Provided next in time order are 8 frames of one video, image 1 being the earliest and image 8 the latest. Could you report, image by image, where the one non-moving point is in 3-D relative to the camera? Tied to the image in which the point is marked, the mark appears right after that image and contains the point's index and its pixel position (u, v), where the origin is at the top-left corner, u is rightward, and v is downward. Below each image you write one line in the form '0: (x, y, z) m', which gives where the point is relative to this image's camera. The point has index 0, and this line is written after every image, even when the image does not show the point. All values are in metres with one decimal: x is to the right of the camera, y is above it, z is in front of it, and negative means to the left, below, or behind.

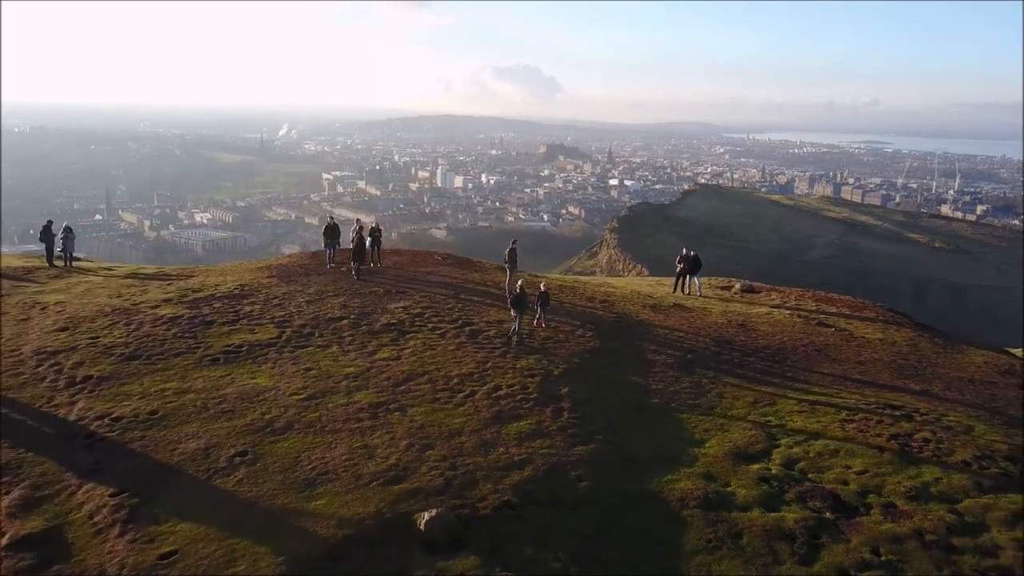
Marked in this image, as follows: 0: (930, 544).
0: (+3.5, -2.3, +5.9) m
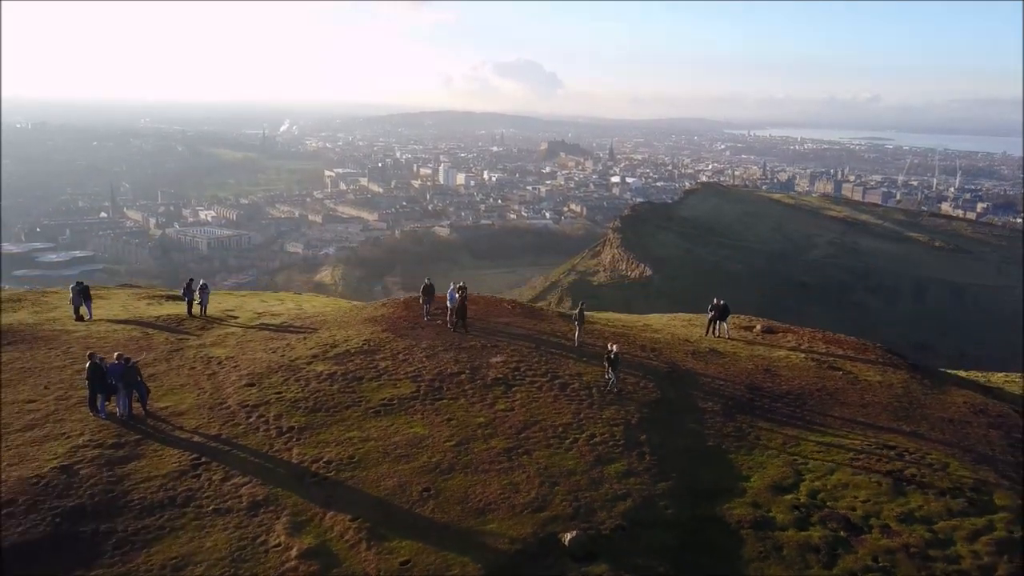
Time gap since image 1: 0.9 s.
0: (+4.1, -2.8, +7.1) m
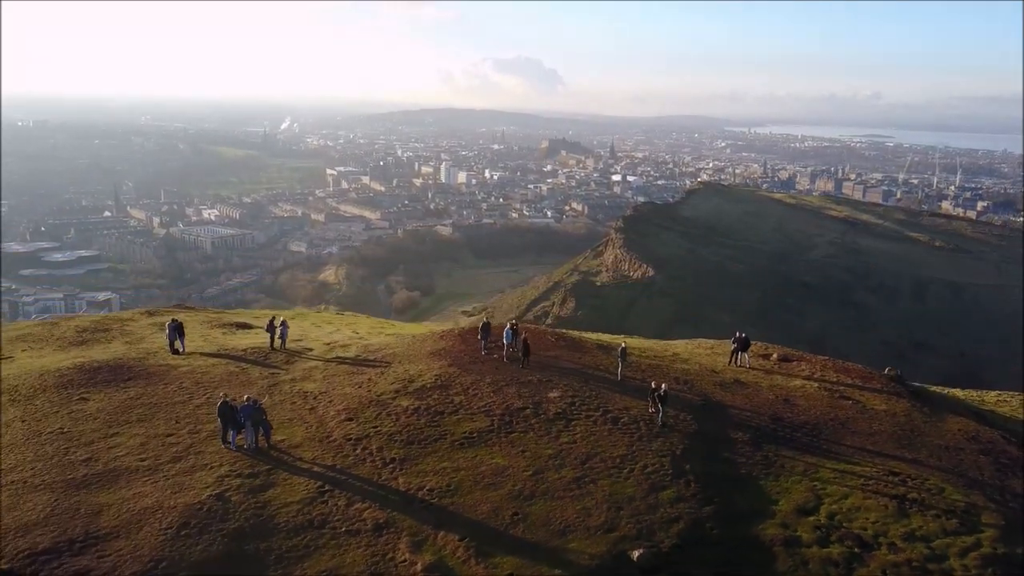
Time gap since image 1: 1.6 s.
0: (+4.7, -3.2, +8.0) m
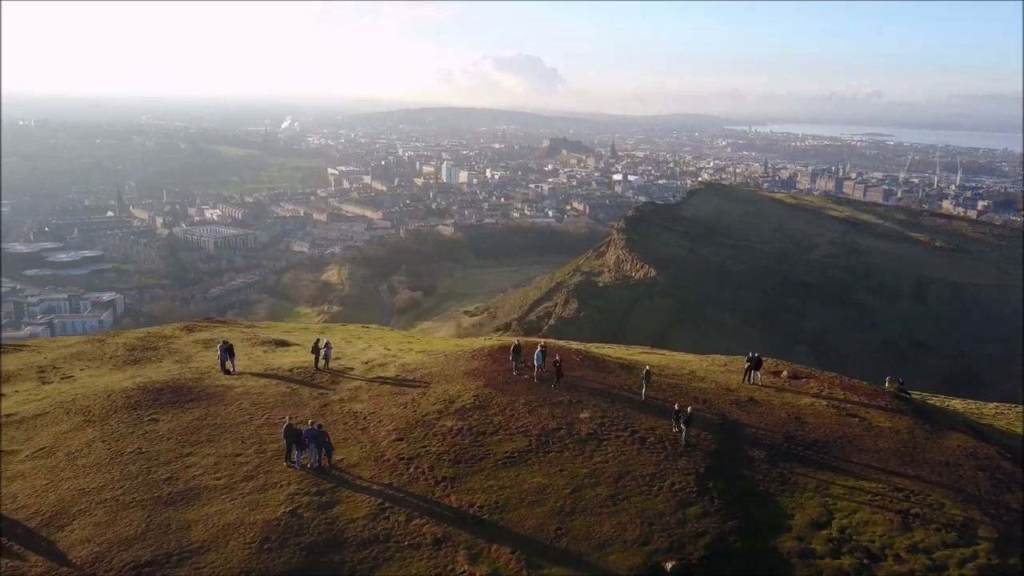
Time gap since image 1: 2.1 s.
0: (+5.0, -3.5, +8.5) m
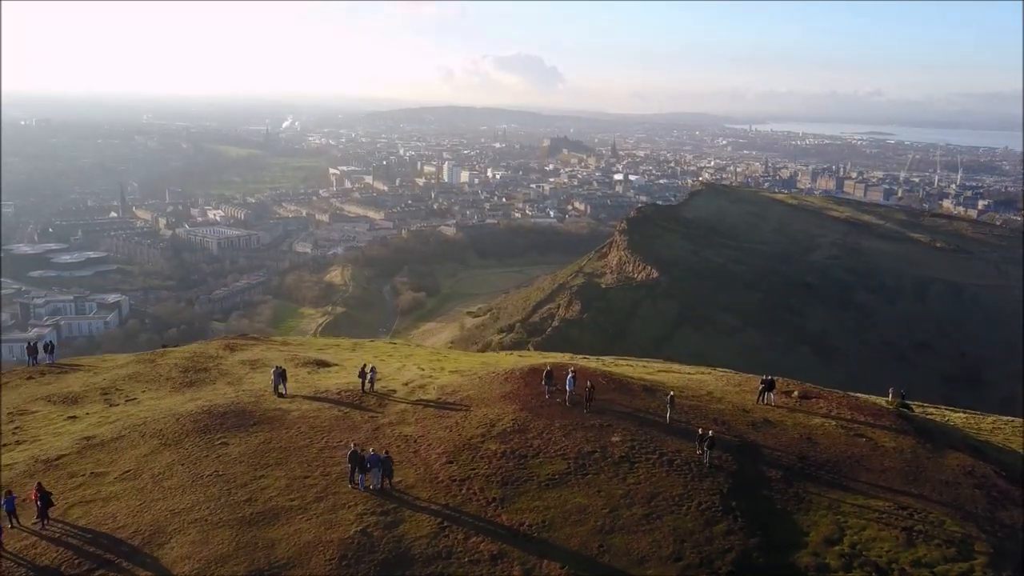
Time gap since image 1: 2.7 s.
0: (+5.4, -3.9, +9.2) m
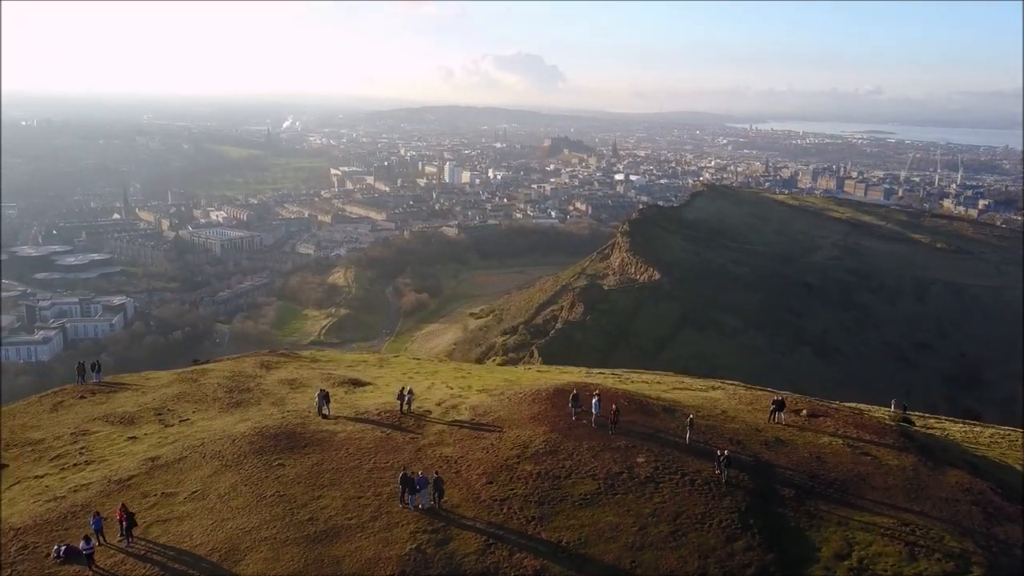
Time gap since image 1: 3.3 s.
0: (+5.8, -4.3, +9.8) m
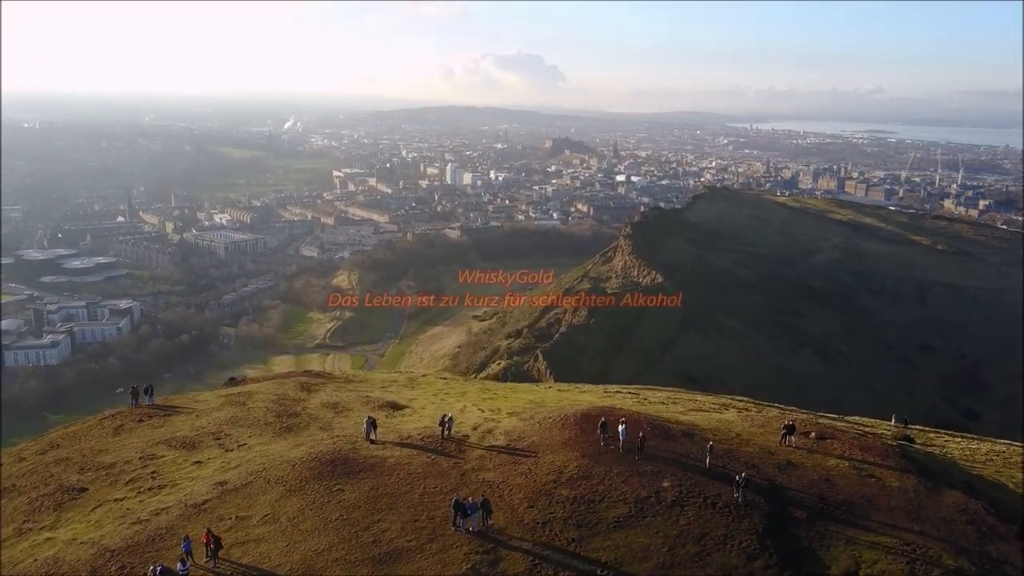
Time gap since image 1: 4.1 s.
0: (+6.3, -4.8, +10.6) m
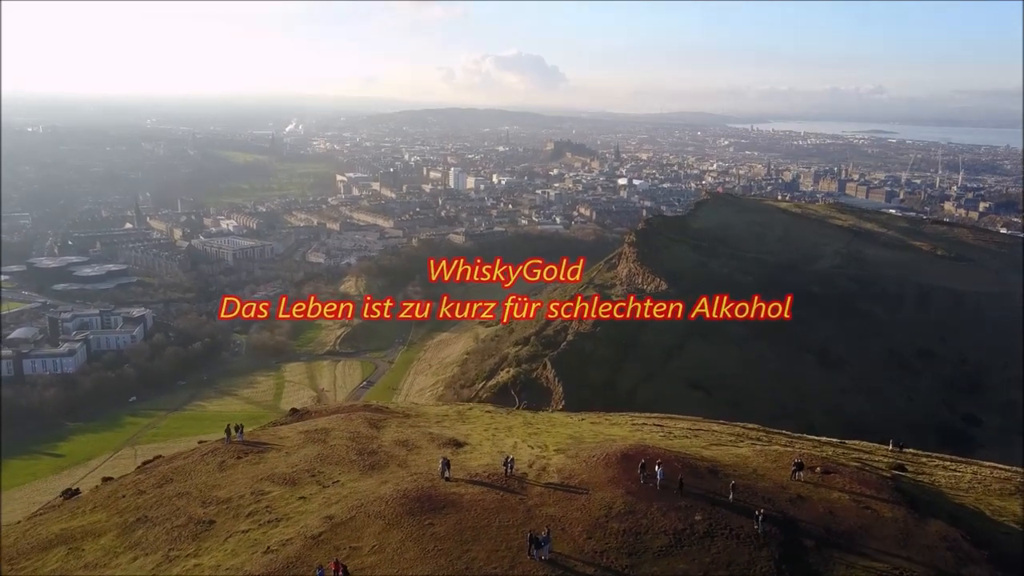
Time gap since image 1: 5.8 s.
0: (+7.3, -5.9, +12.5) m
